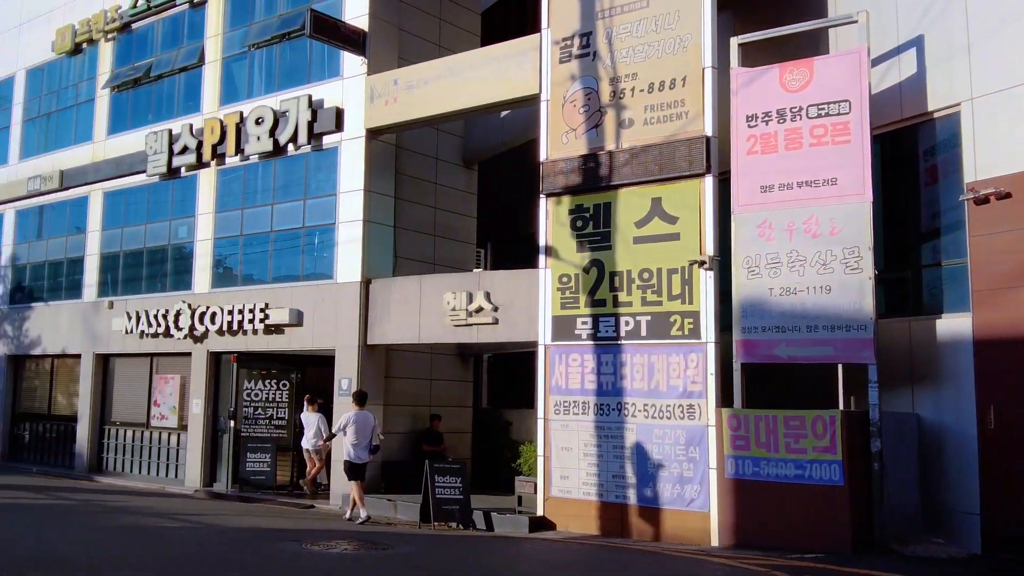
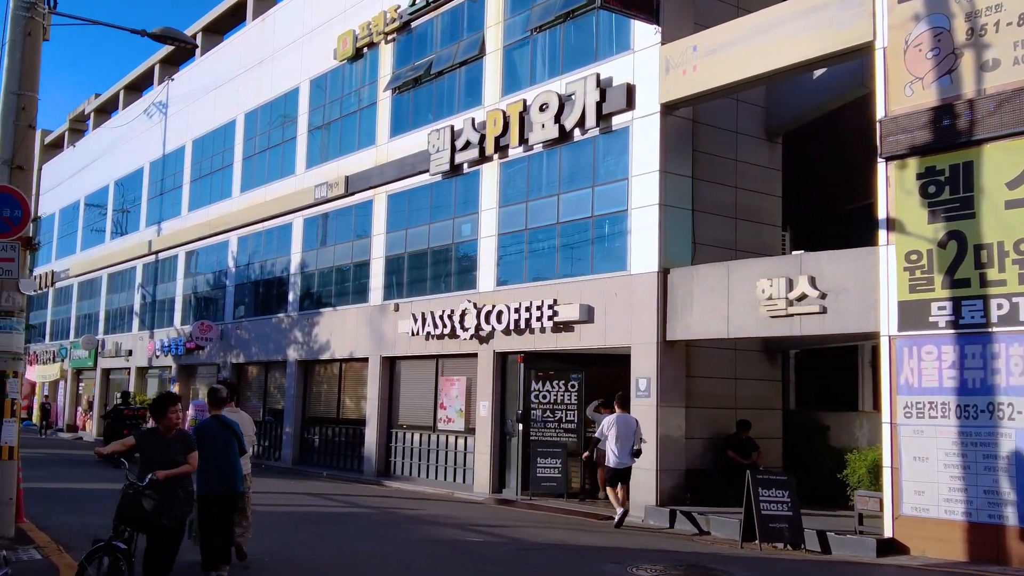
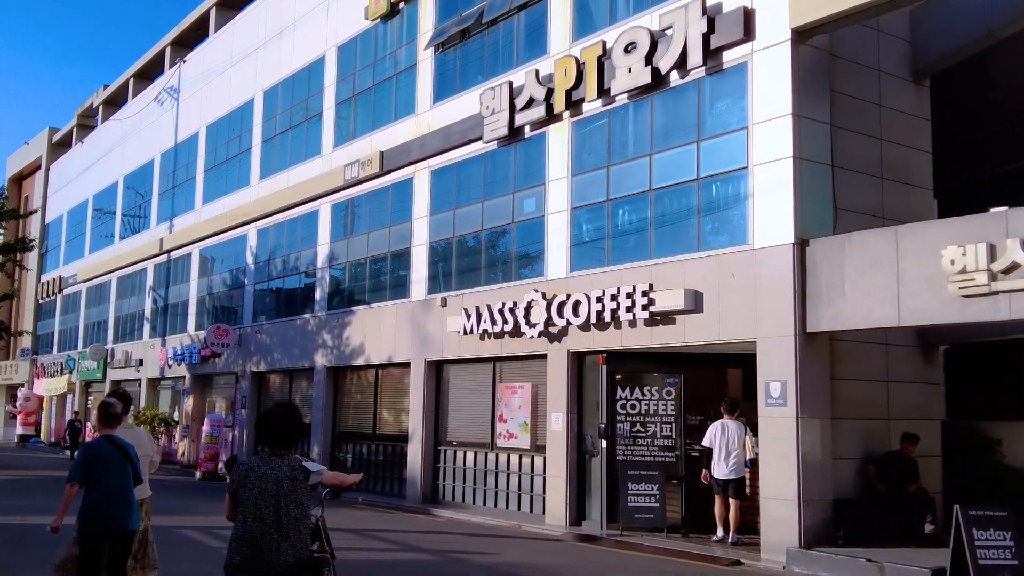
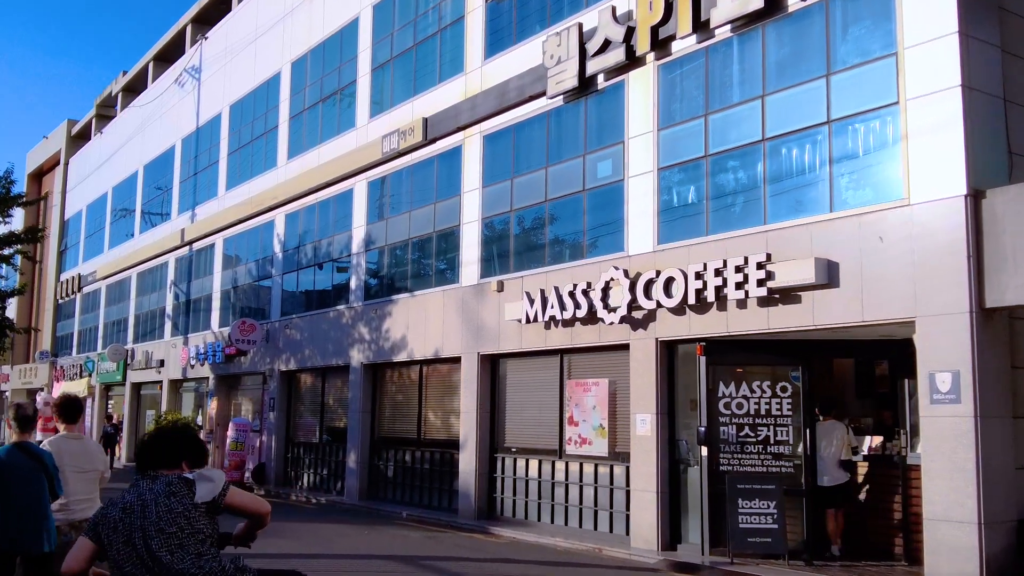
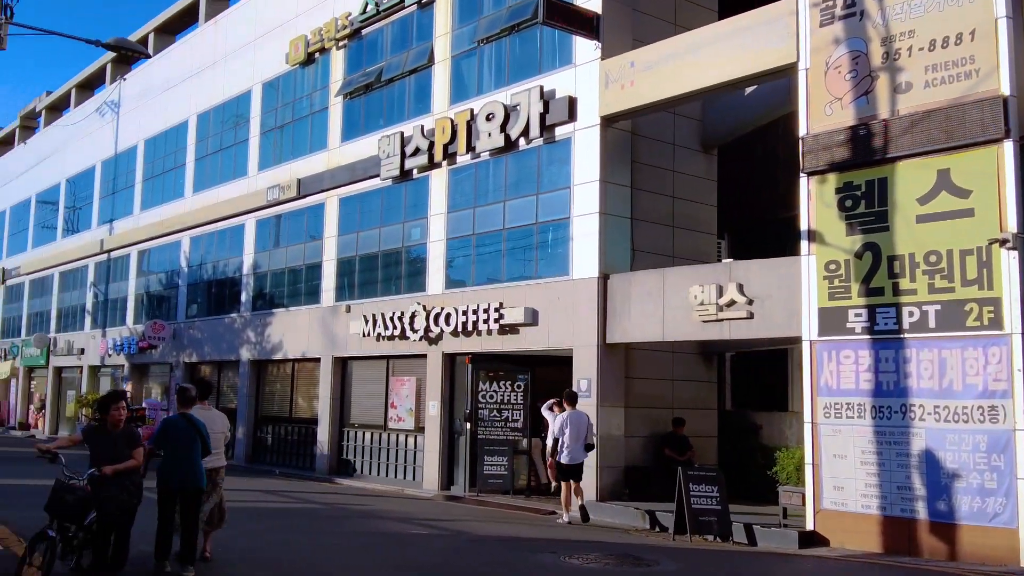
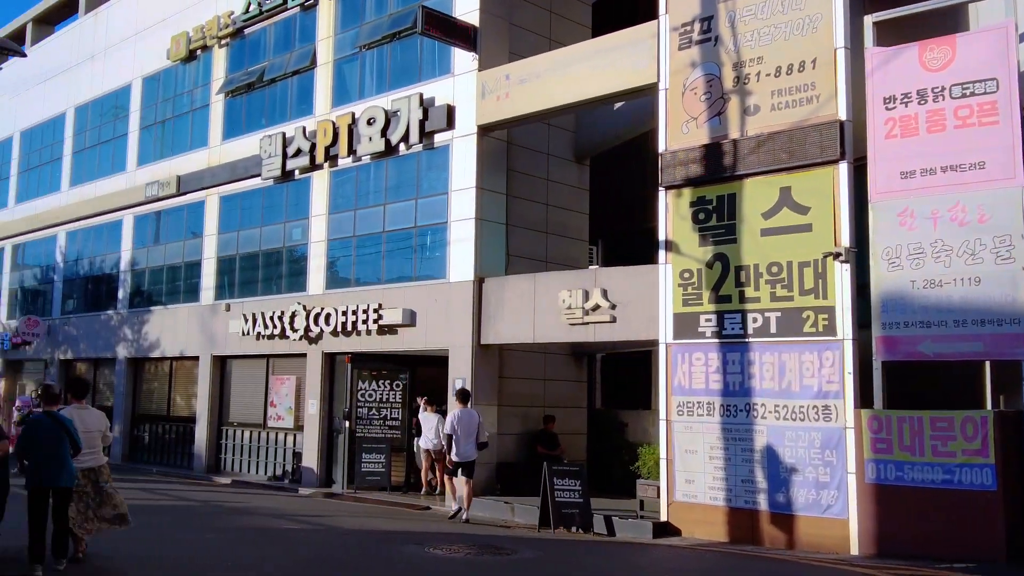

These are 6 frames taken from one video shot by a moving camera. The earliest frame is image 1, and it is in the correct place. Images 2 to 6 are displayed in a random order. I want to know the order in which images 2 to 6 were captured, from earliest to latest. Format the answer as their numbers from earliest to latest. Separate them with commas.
6, 5, 2, 3, 4
